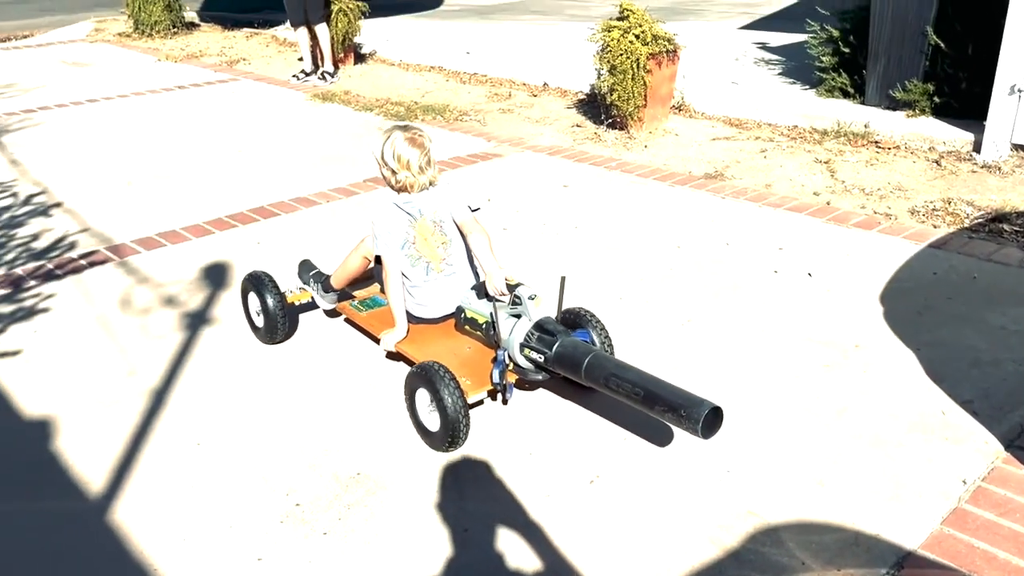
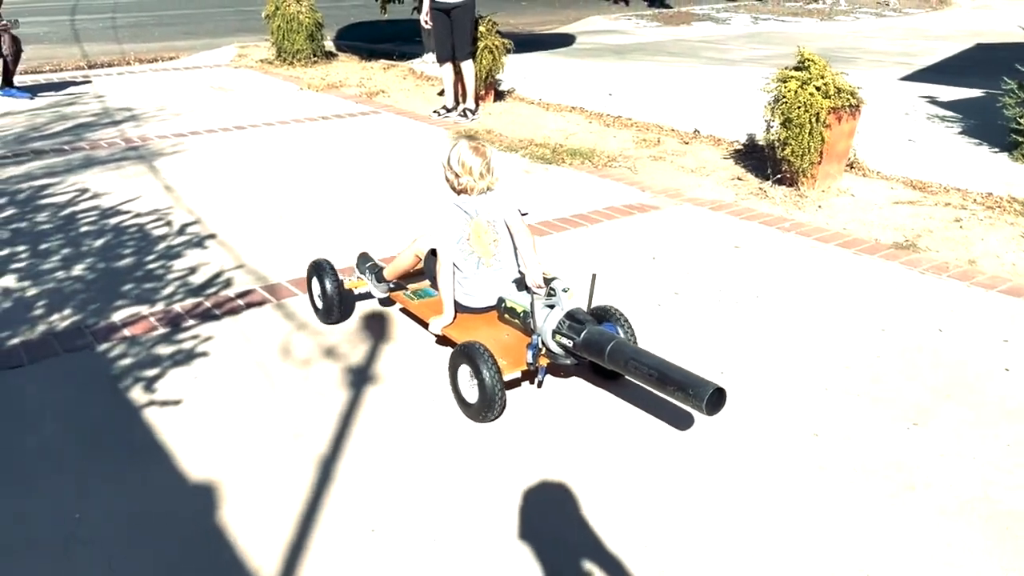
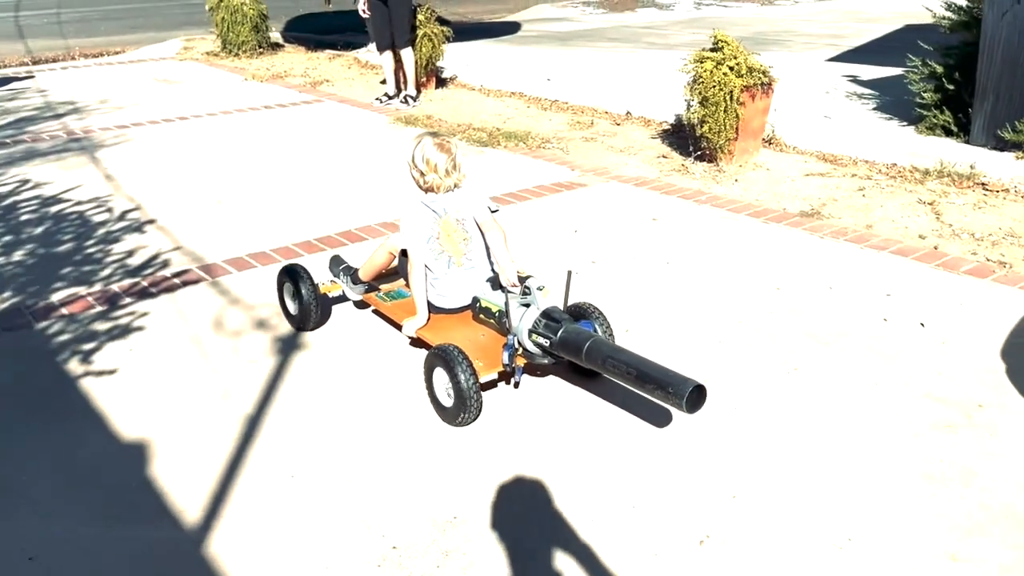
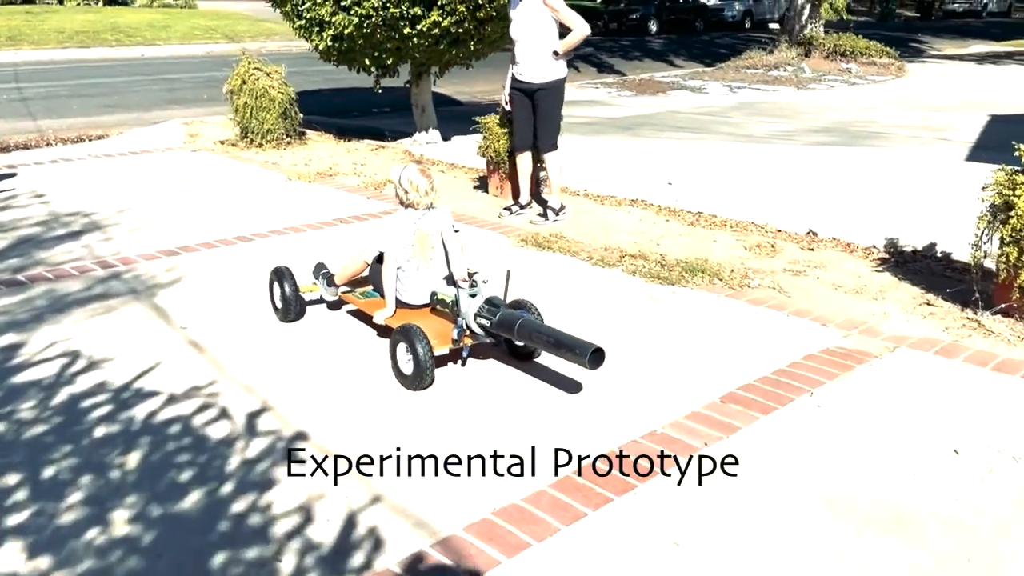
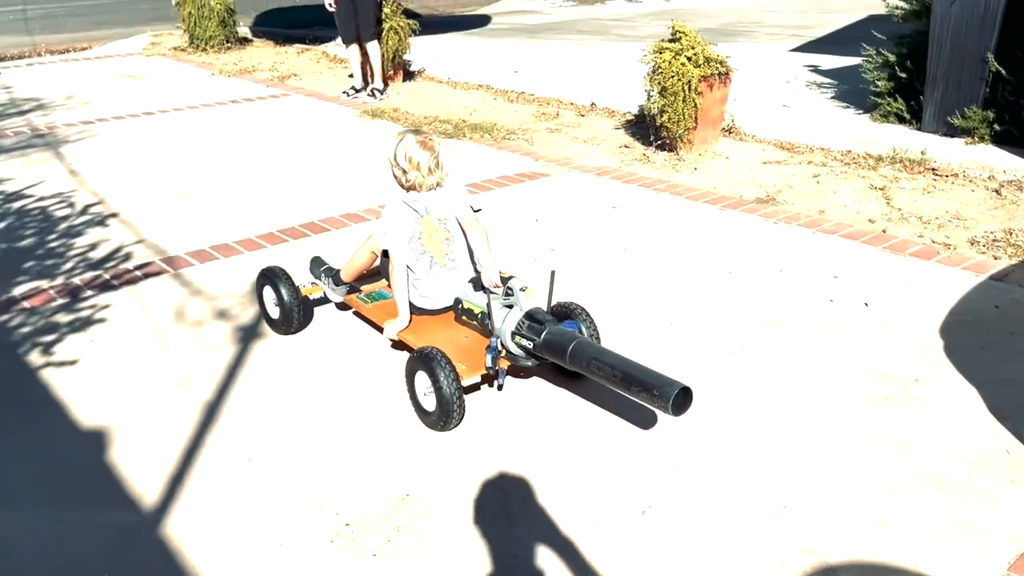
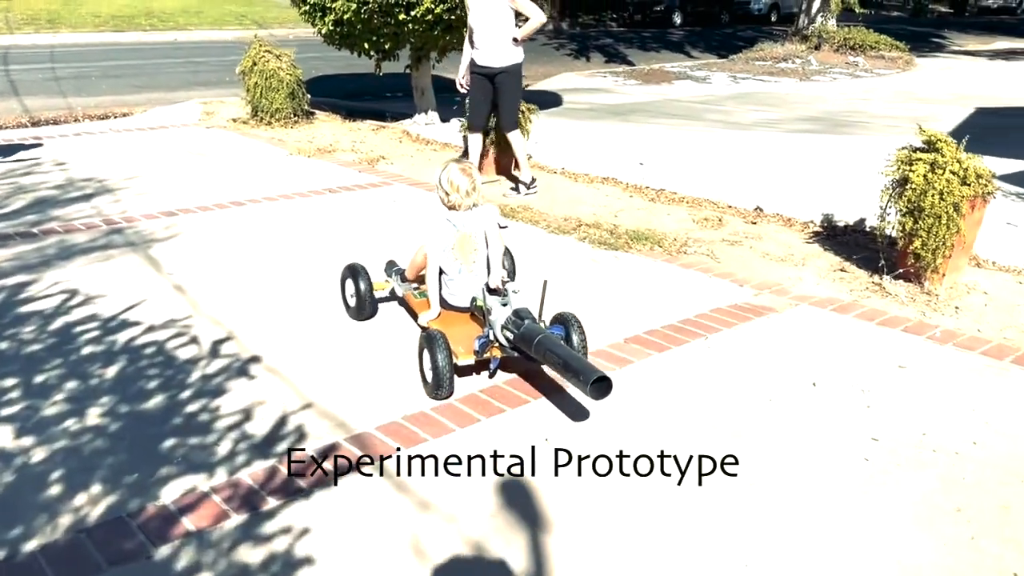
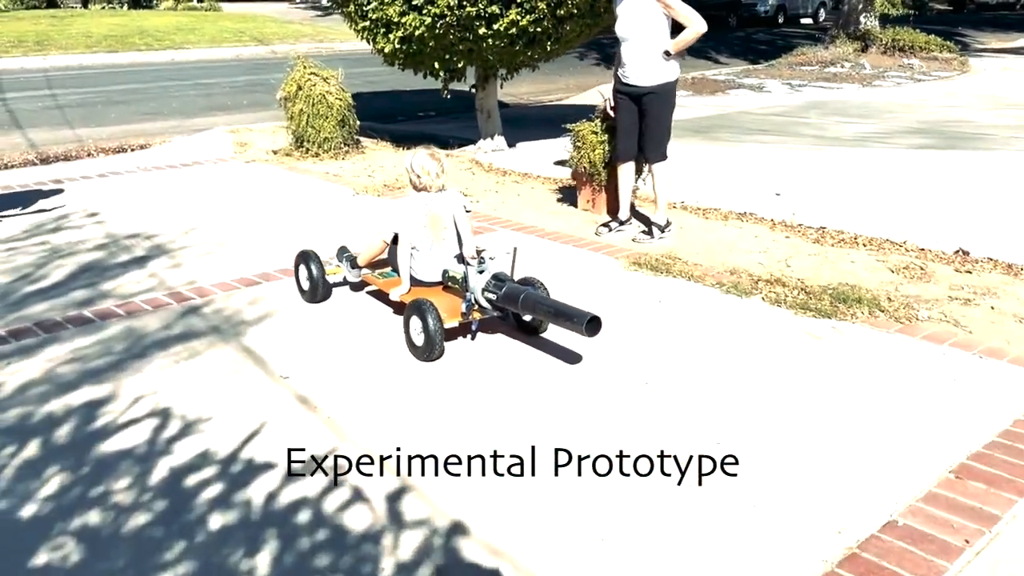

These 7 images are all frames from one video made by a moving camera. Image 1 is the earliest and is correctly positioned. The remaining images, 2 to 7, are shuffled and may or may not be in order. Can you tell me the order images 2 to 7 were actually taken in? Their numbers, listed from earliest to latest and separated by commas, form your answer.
5, 3, 2, 6, 4, 7
